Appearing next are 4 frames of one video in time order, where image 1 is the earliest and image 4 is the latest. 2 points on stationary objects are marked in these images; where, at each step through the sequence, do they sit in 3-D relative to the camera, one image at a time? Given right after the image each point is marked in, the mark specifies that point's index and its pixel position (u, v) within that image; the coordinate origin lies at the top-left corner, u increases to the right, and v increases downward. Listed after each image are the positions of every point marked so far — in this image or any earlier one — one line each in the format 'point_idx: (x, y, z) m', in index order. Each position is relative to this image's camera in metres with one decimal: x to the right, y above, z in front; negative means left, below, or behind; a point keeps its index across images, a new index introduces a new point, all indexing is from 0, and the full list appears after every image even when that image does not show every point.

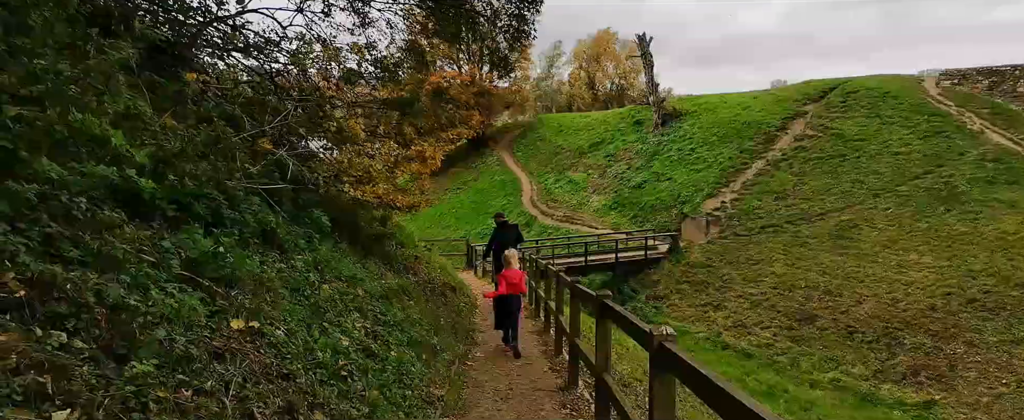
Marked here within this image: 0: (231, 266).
0: (-1.8, -0.4, +3.4) m
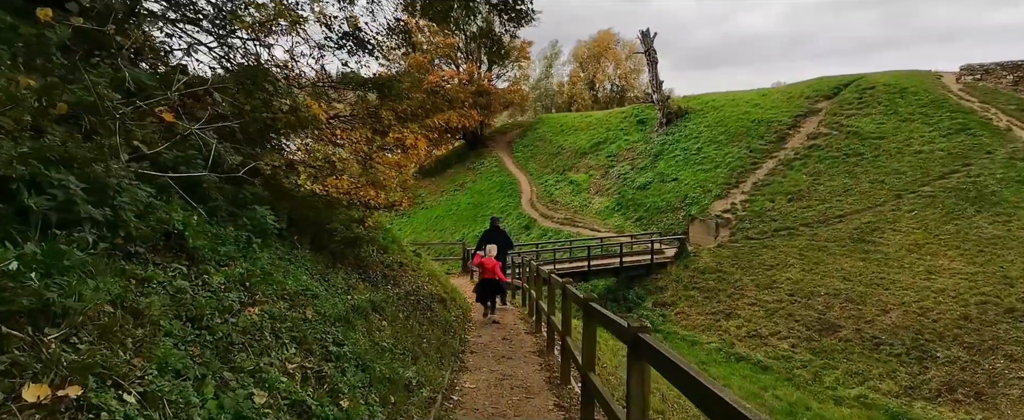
0: (-1.8, -0.3, +2.2) m
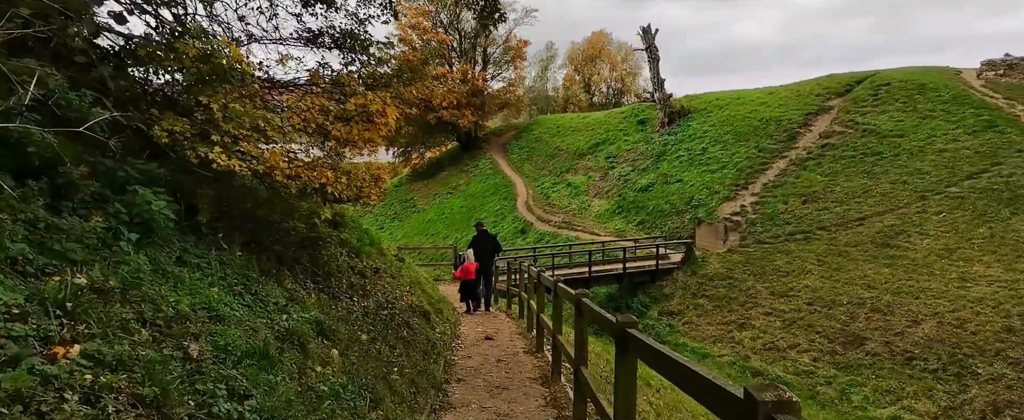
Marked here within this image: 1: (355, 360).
0: (-1.8, -0.2, +0.7) m
1: (-1.2, -1.1, +4.0) m
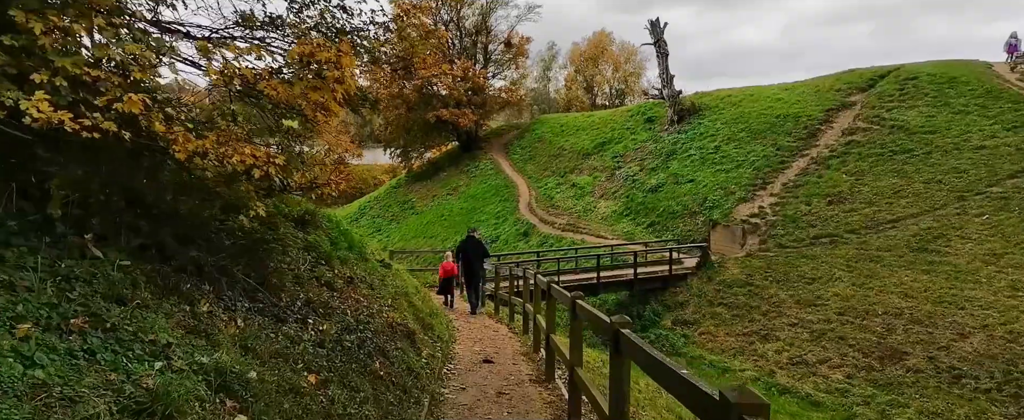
0: (-1.8, -0.1, -0.6) m
1: (-1.1, -1.1, +2.7) m
